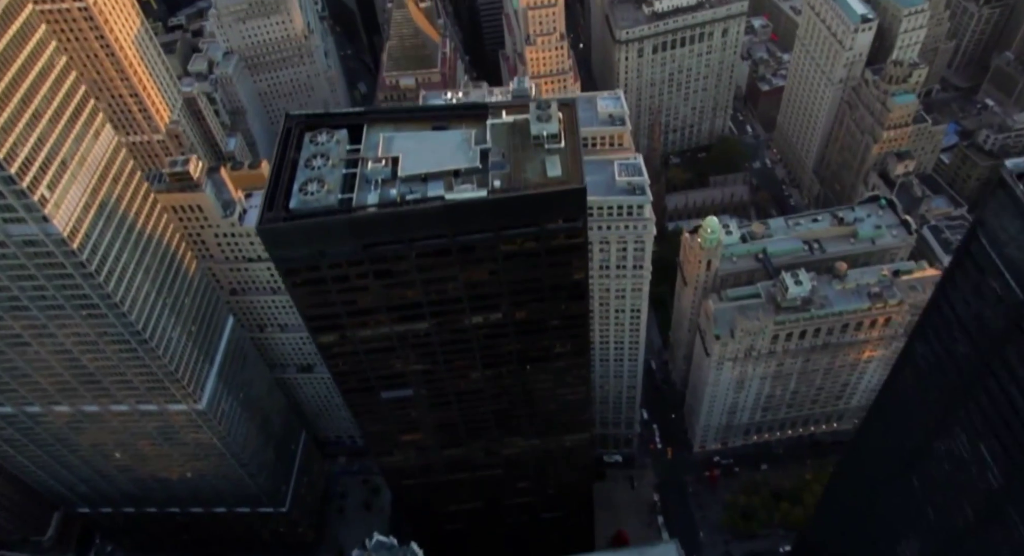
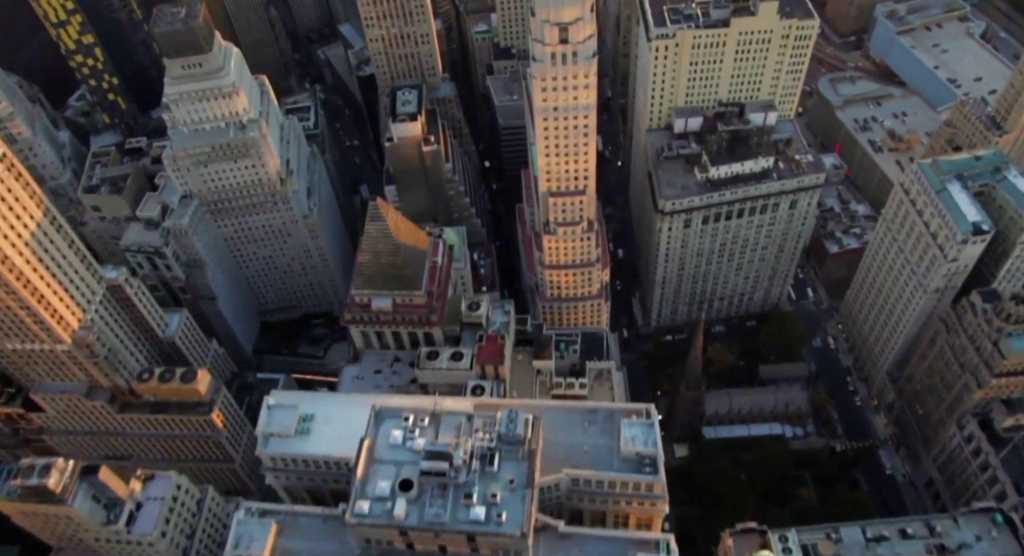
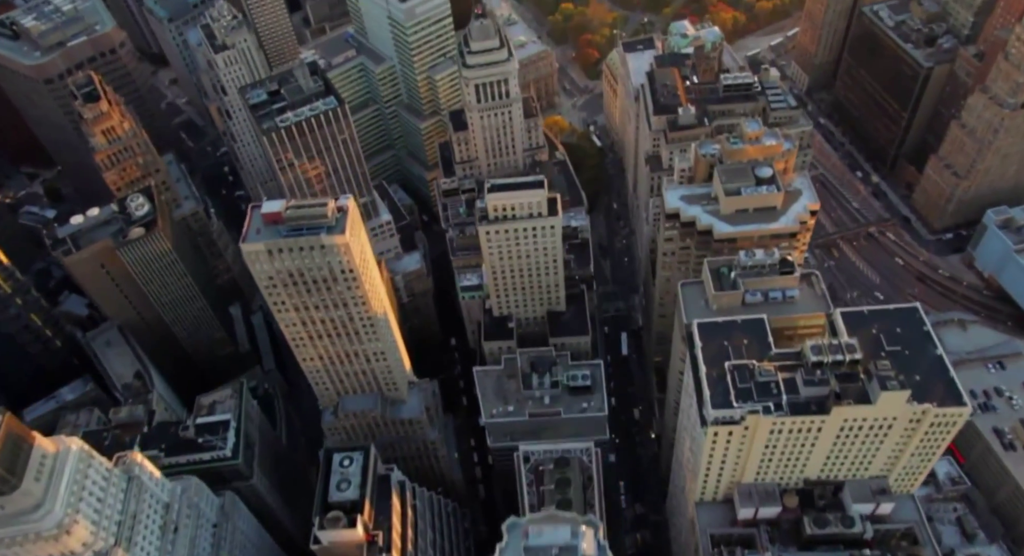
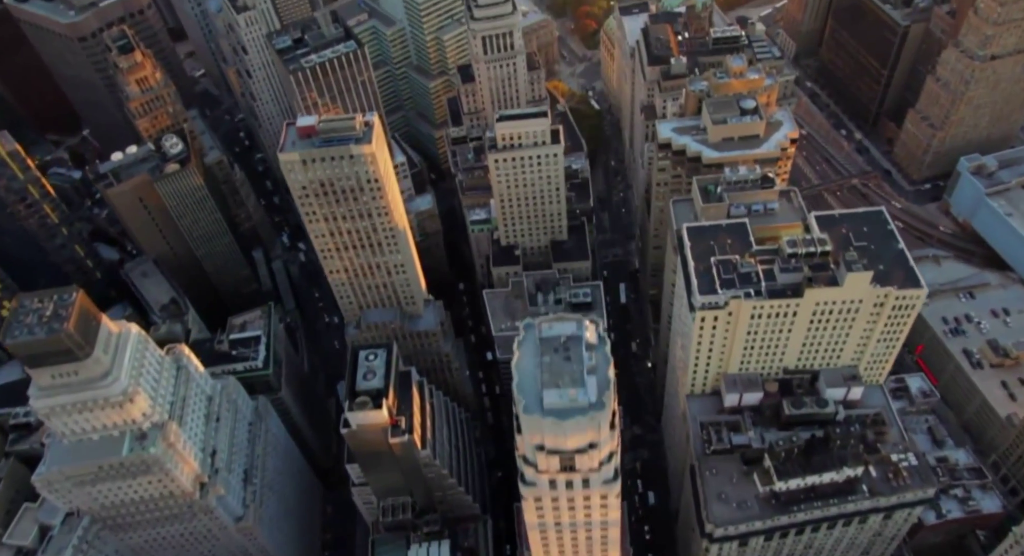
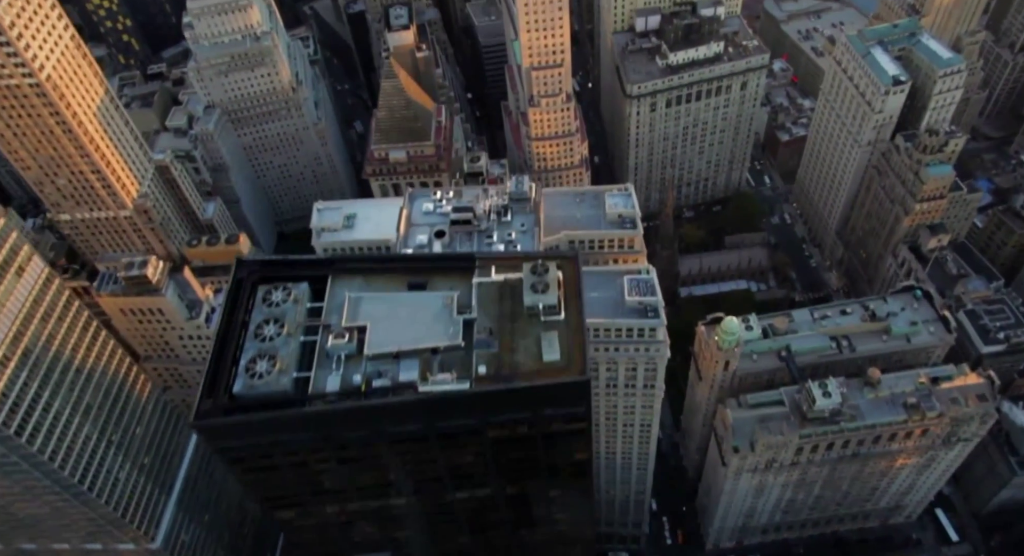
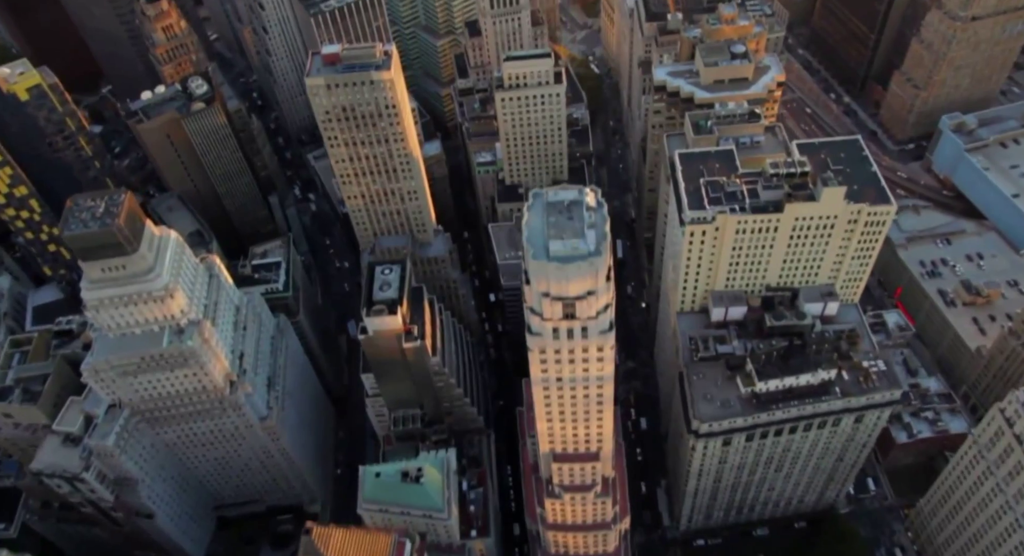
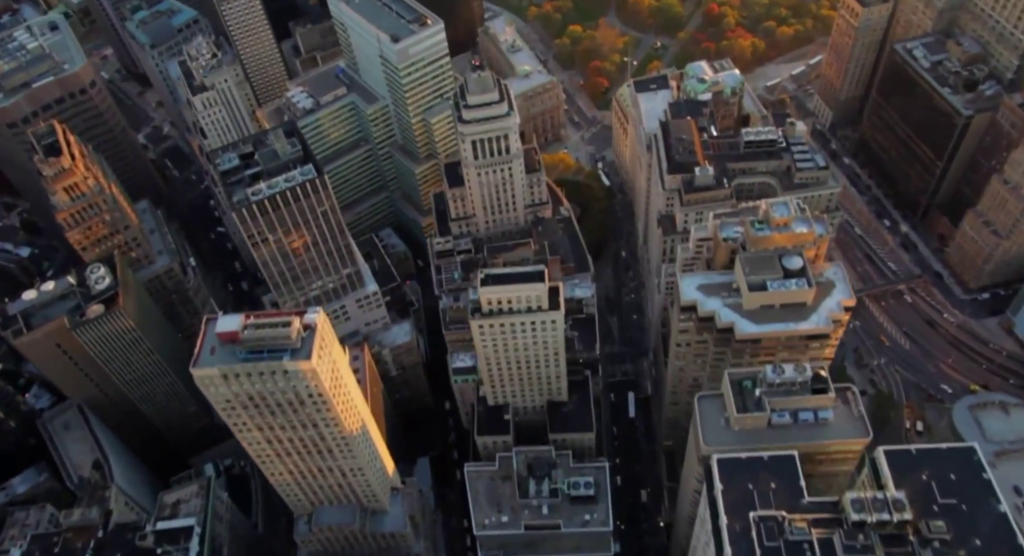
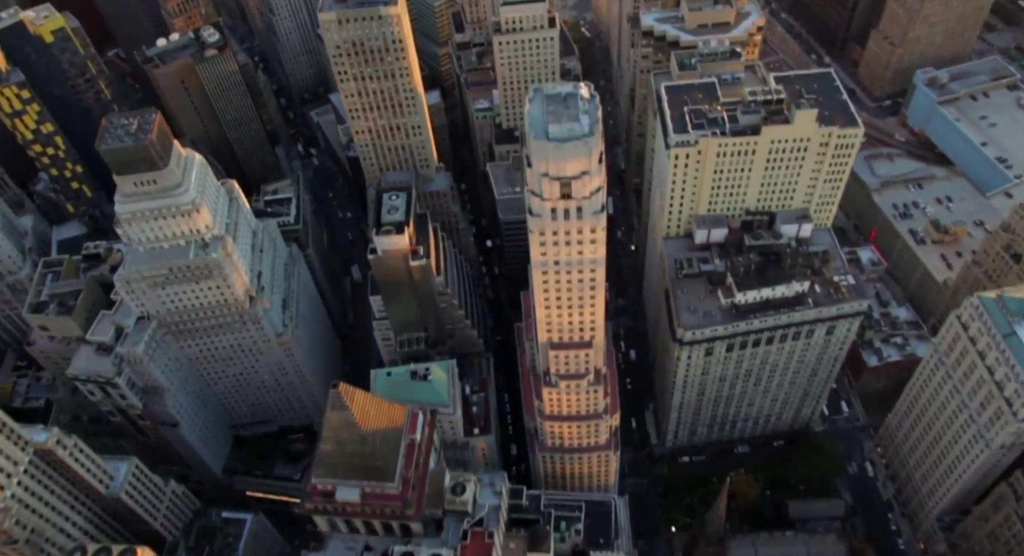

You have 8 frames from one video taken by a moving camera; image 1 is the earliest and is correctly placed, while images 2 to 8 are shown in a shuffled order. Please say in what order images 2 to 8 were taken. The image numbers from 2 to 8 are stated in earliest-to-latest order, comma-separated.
5, 2, 8, 6, 4, 3, 7
